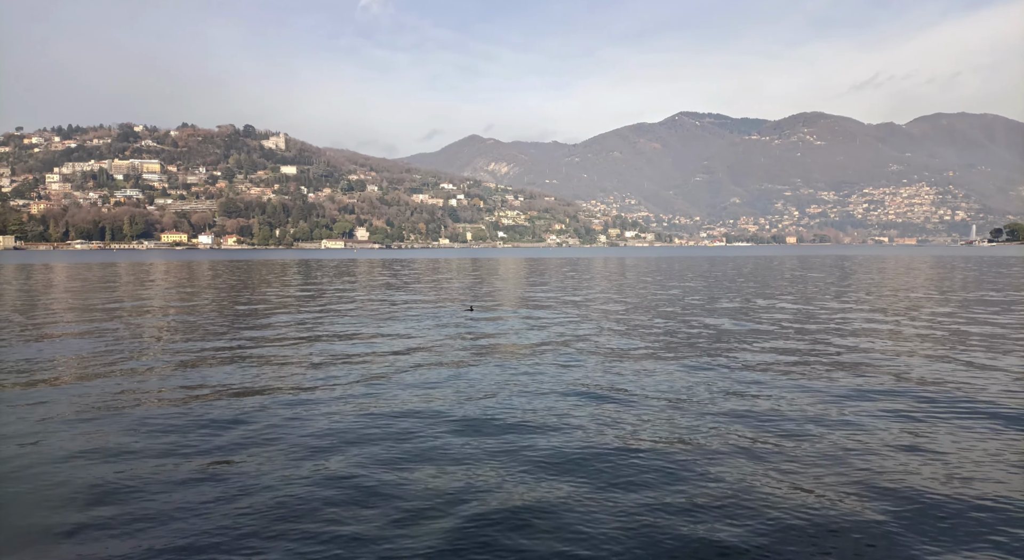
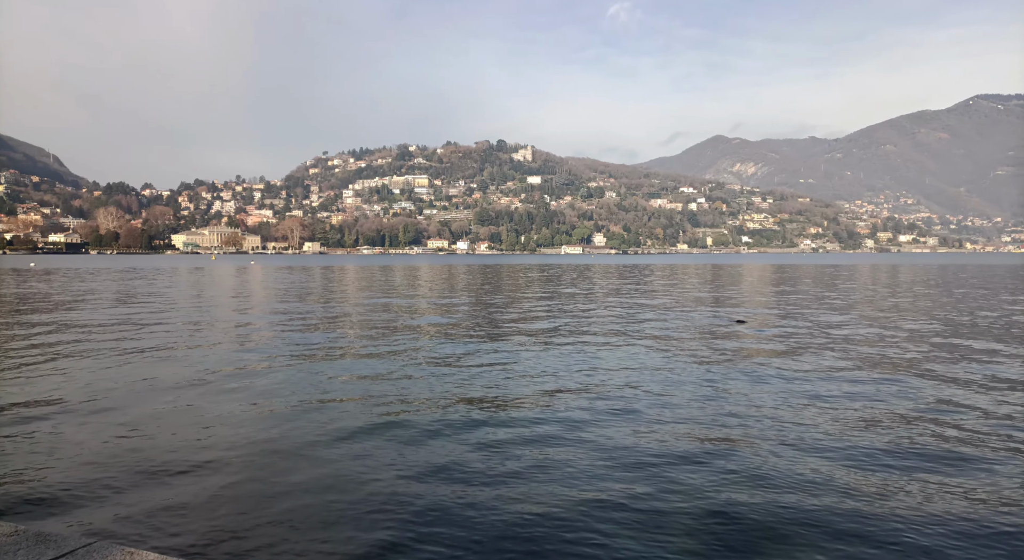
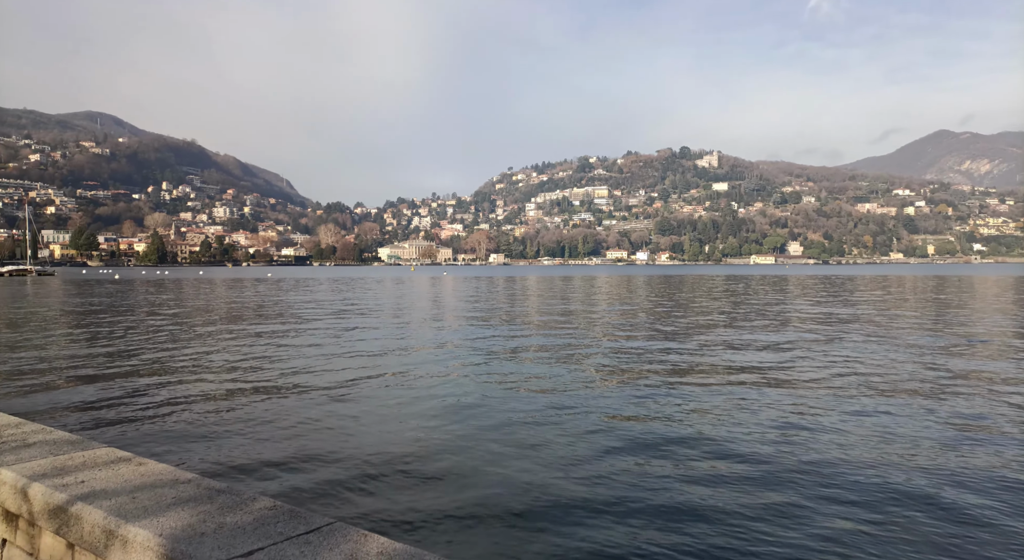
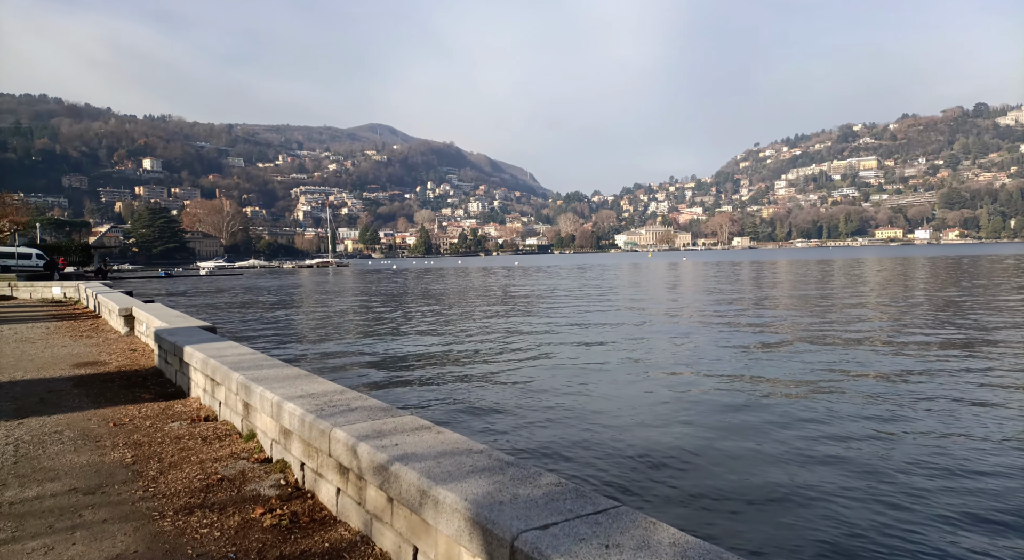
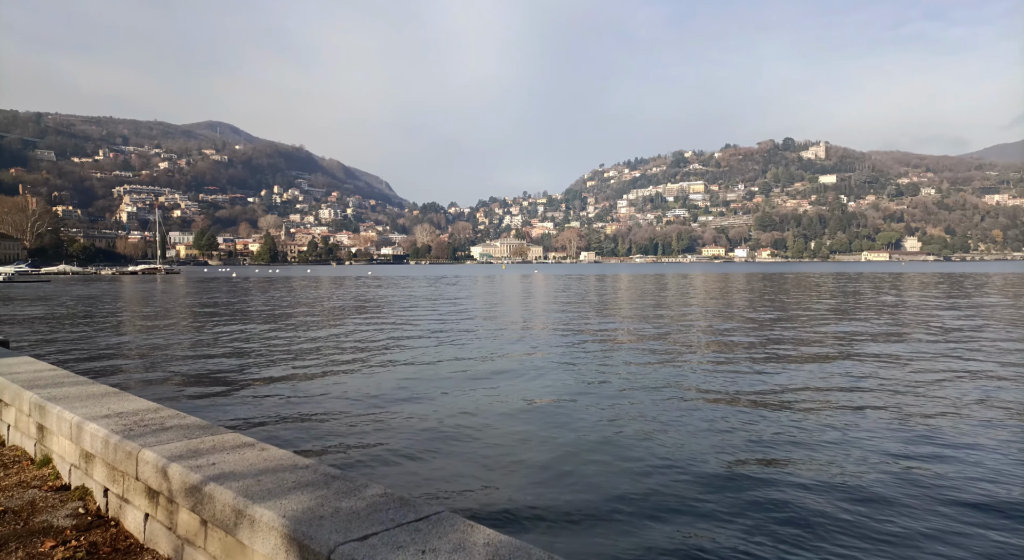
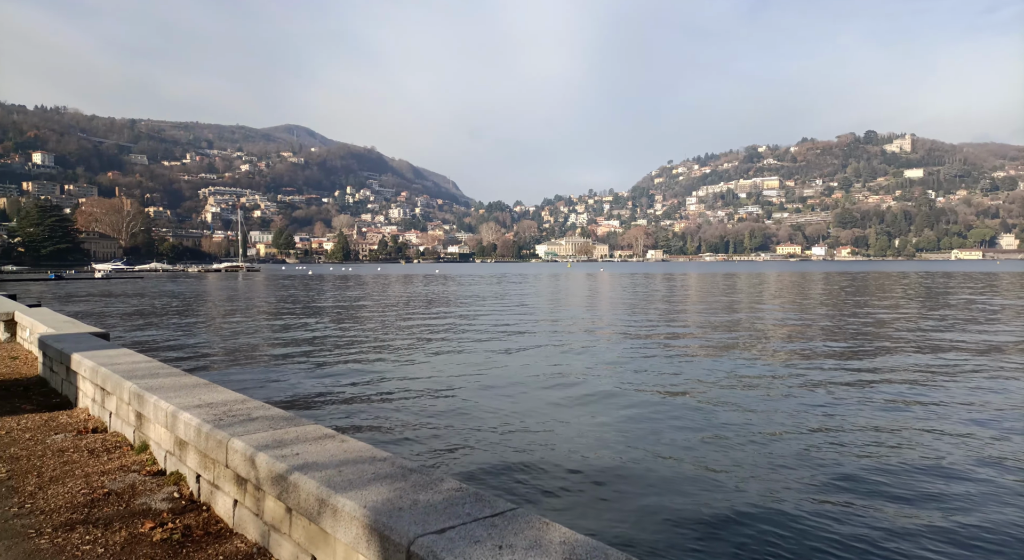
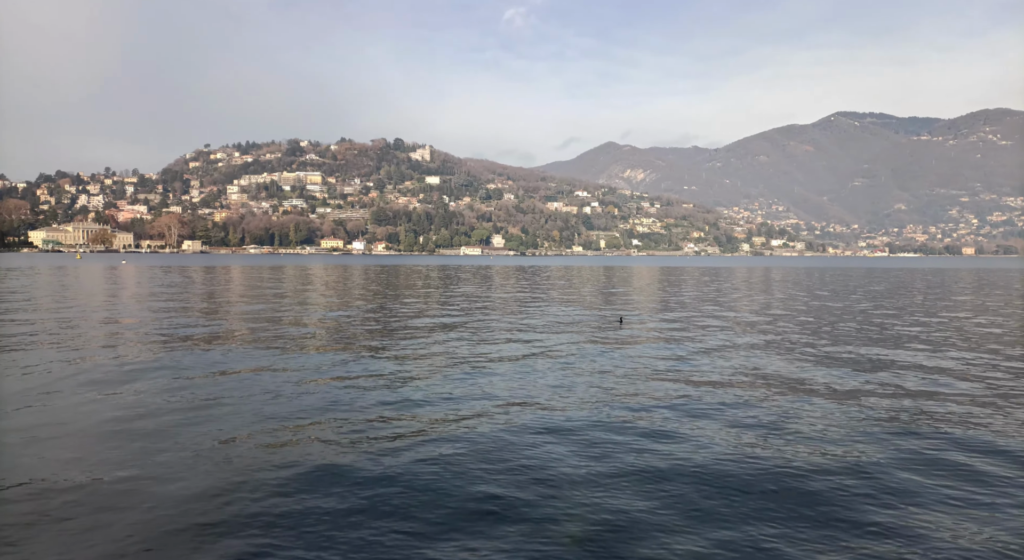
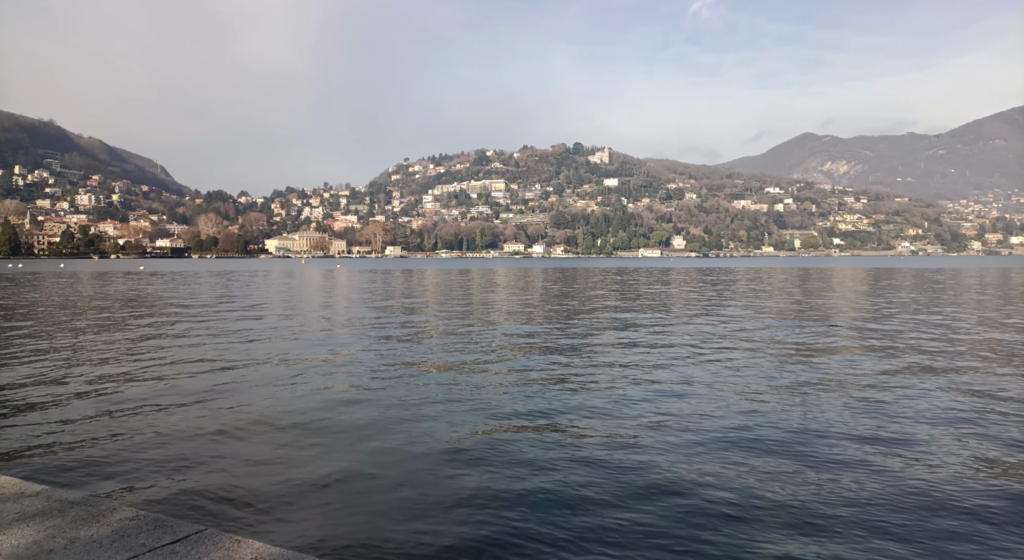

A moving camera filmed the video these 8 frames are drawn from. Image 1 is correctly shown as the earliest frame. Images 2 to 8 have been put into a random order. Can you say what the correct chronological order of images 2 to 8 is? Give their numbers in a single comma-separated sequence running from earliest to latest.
7, 2, 8, 3, 5, 6, 4
